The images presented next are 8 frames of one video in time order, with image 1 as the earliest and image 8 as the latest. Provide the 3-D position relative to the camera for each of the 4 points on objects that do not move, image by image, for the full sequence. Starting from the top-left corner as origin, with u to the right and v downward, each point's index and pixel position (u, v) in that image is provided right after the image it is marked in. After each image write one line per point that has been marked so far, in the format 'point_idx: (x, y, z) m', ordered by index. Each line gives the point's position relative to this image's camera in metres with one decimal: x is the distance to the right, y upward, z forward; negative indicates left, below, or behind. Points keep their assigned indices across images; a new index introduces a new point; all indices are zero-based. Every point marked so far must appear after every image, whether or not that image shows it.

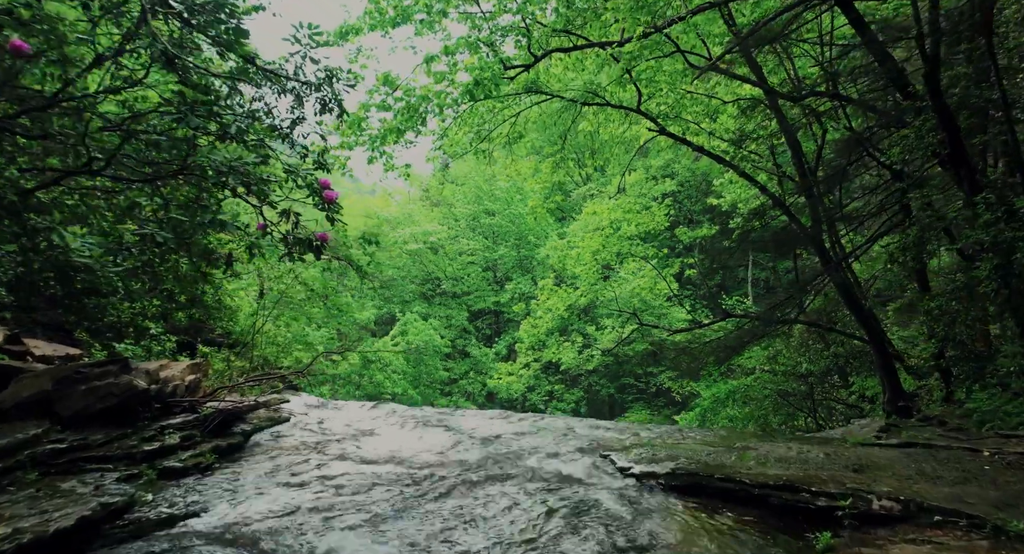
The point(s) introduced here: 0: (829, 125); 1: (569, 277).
0: (+3.6, +1.7, +8.7) m
1: (+1.4, 0.0, +19.4) m
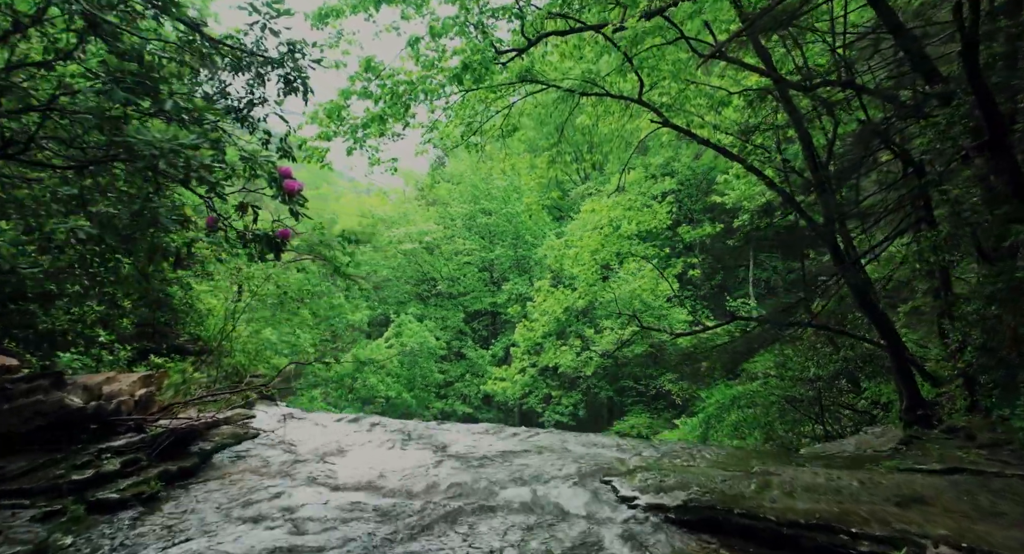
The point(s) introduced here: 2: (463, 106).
0: (+3.5, +1.7, +8.2) m
1: (+1.3, 0.0, +18.9) m
2: (-0.5, +1.9, +8.8) m
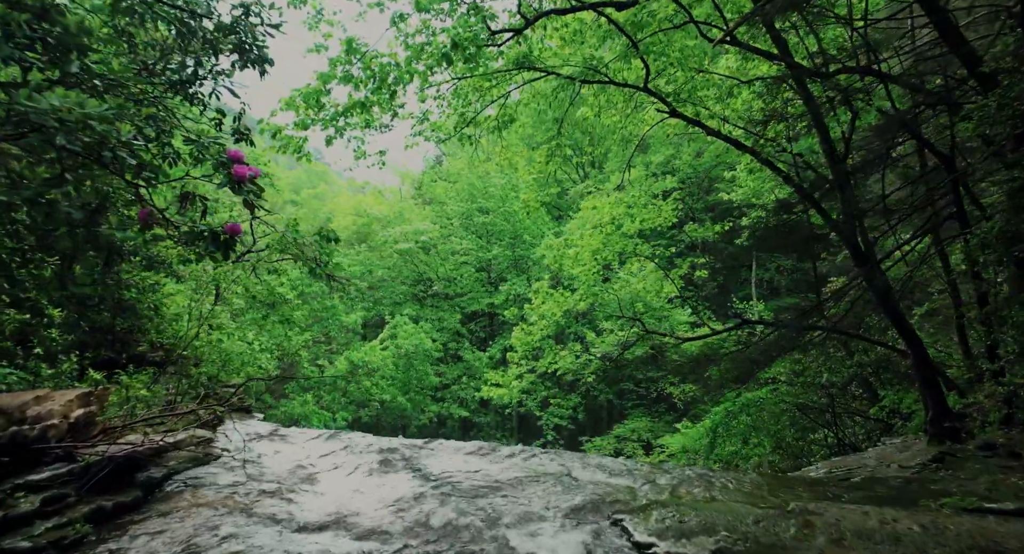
0: (+3.5, +1.7, +7.7) m
1: (+1.3, 0.0, +18.4) m
2: (-0.6, +1.9, +8.2) m
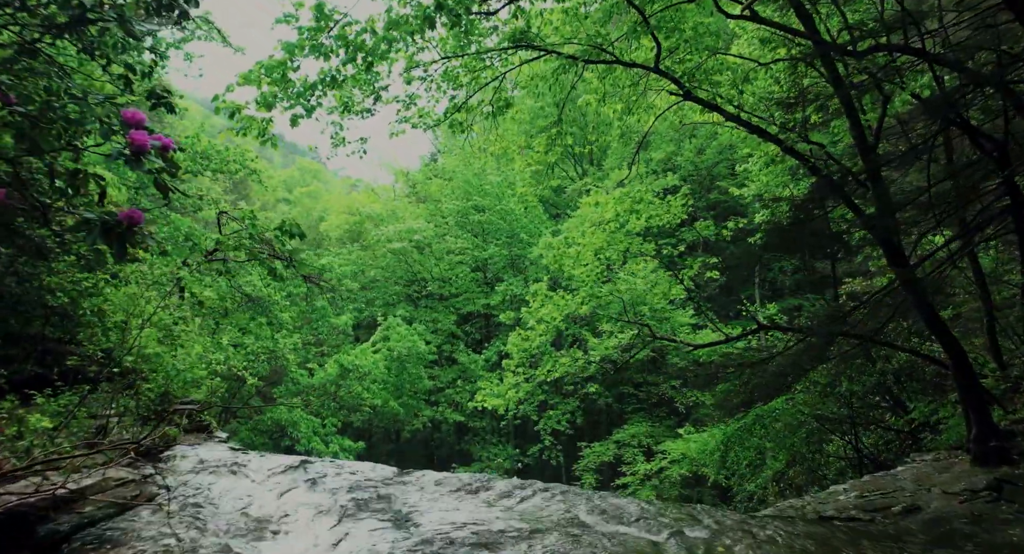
0: (+3.5, +1.7, +6.9) m
1: (+1.2, 0.0, +17.6) m
2: (-0.6, +1.9, +7.4) m
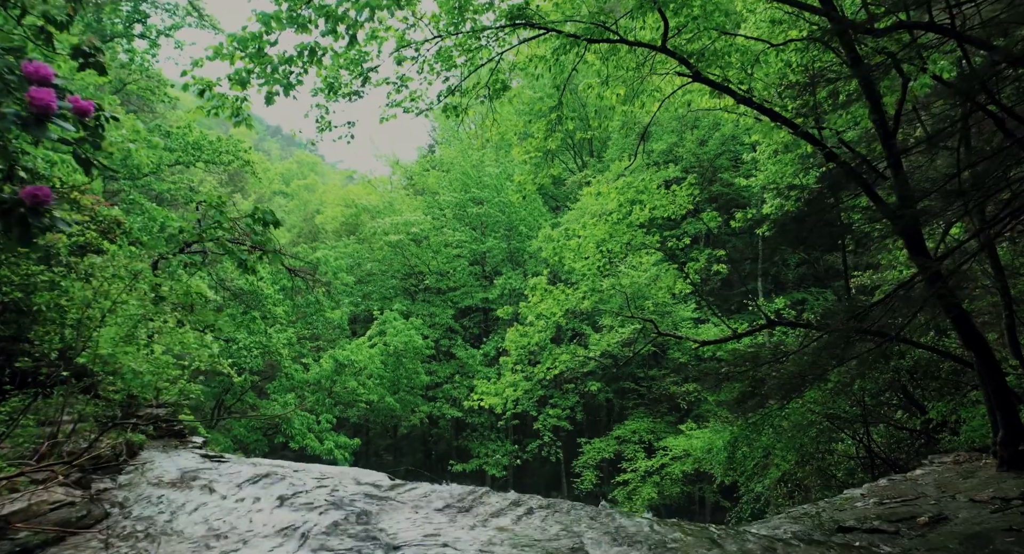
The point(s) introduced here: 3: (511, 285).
0: (+3.4, +1.8, +6.5) m
1: (+1.2, +0.1, +17.2) m
2: (-0.6, +2.0, +7.0) m
3: (0.0, -0.2, +19.5) m
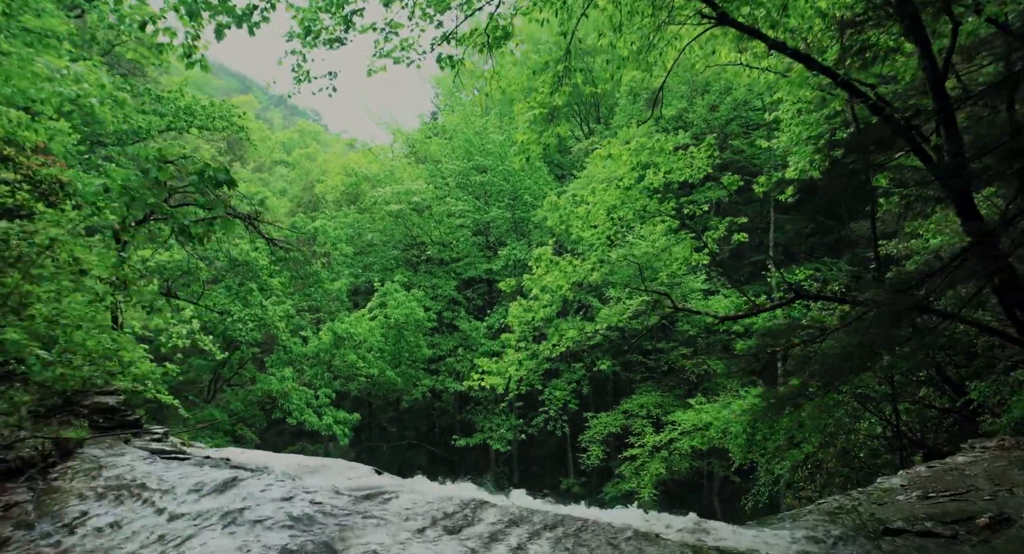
0: (+3.4, +2.0, +5.7) m
1: (+1.3, +0.8, +16.5) m
2: (-0.6, +2.2, +6.3) m
3: (+0.1, +0.5, +18.8) m
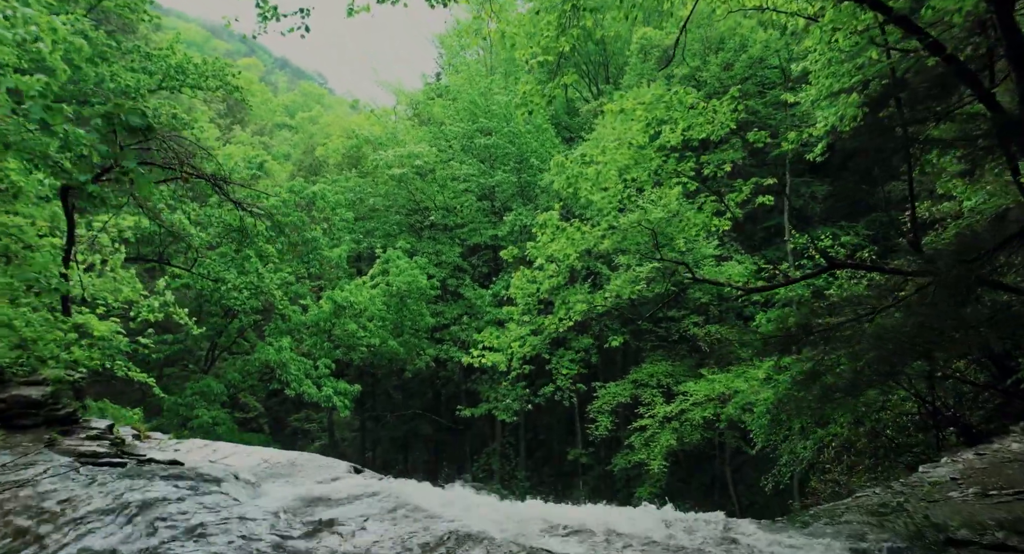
0: (+3.4, +2.2, +4.9) m
1: (+1.4, +1.5, +15.7) m
2: (-0.6, +2.4, +5.5) m
3: (+0.2, +1.3, +18.1) m
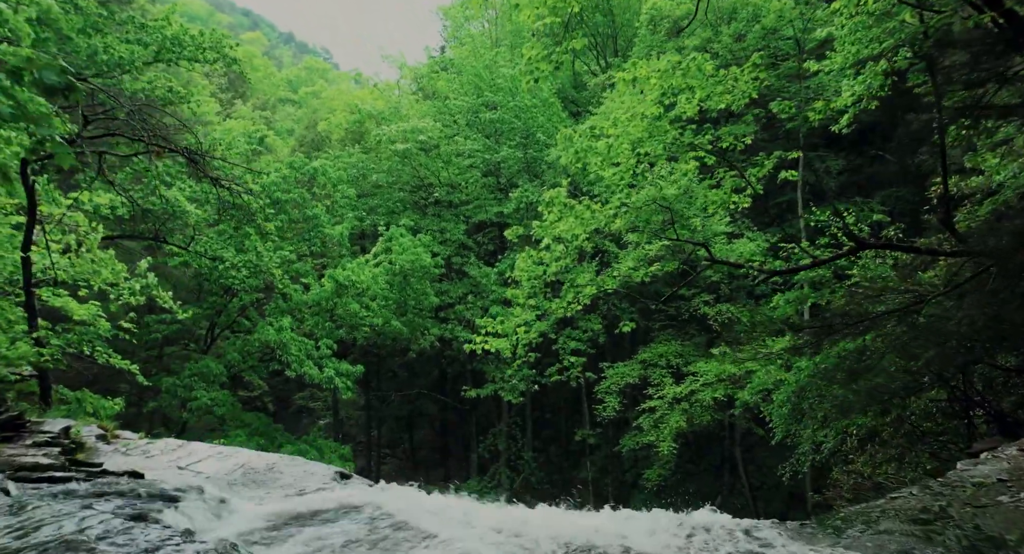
0: (+3.5, +2.3, +4.3) m
1: (+1.5, +1.9, +15.2) m
2: (-0.6, +2.6, +4.9) m
3: (+0.4, +1.8, +17.6) m
